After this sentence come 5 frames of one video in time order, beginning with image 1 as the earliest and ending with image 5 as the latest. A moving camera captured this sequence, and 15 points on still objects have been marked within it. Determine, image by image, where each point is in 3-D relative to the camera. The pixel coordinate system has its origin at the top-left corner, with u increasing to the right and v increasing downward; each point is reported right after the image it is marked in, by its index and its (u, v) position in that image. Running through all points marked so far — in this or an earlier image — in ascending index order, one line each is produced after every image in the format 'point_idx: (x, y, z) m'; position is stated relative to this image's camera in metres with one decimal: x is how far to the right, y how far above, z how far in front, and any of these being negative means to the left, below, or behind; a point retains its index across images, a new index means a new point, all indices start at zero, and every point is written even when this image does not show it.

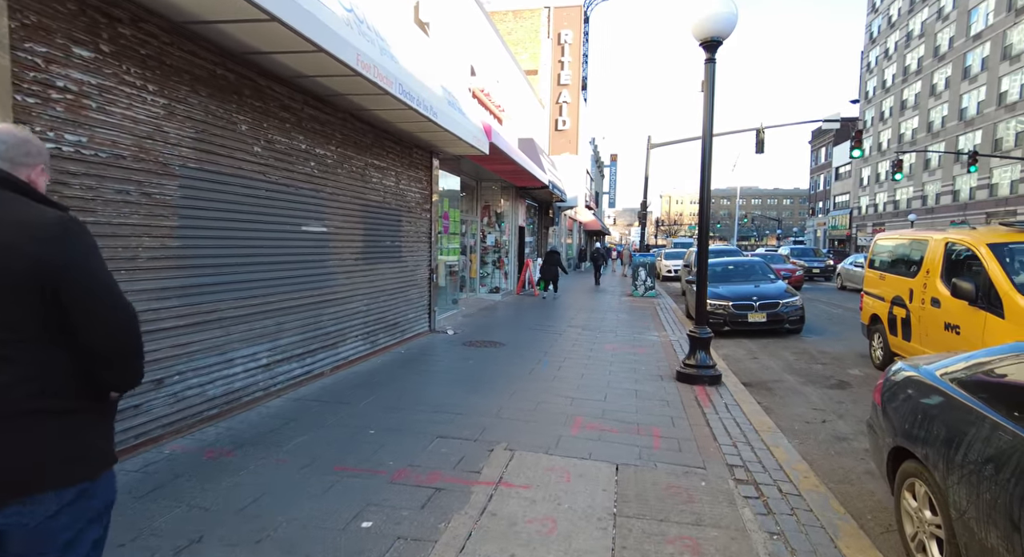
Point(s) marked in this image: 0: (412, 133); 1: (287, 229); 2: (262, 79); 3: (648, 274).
0: (-1.5, +2.1, +7.9) m
1: (-2.4, +0.5, +5.7) m
2: (-2.3, +1.9, +5.1) m
3: (+4.7, +0.1, +18.6) m
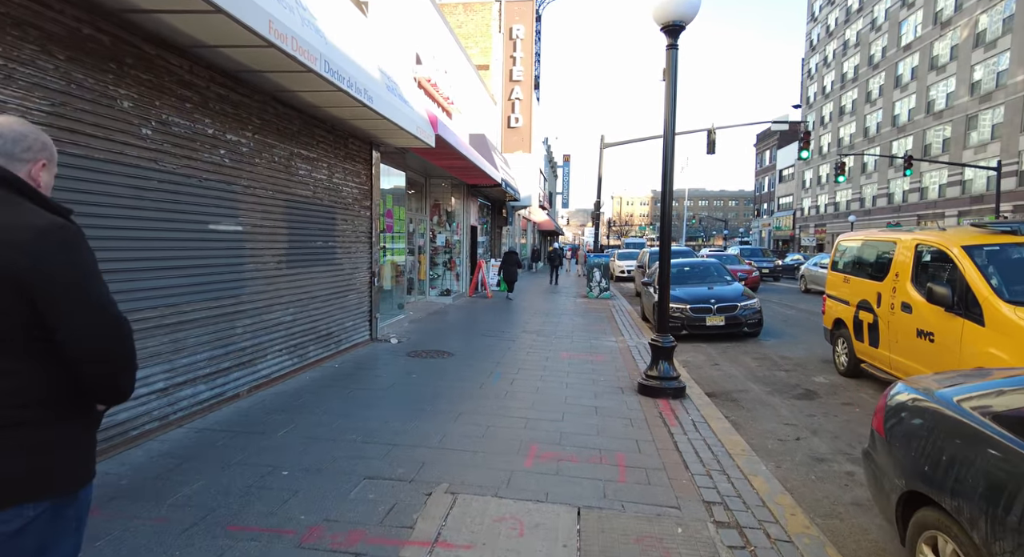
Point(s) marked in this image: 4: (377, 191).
0: (-2.2, +2.1, +7.1) m
1: (-2.9, +0.4, +4.8) m
2: (-2.8, +1.8, +4.2) m
3: (+3.1, +0.1, +18.3) m
4: (-2.2, +1.4, +8.8) m
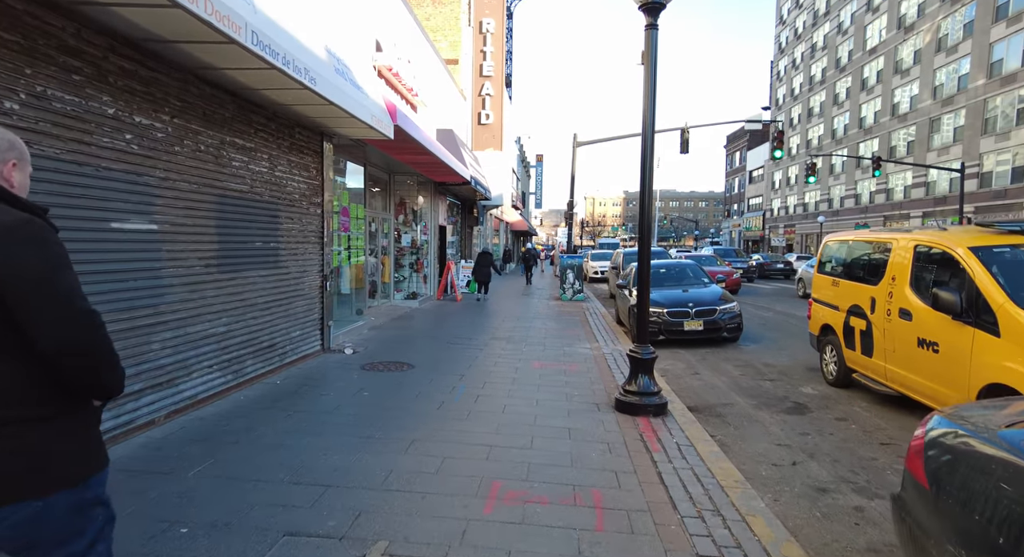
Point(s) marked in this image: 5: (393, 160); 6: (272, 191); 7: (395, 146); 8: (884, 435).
0: (-2.6, +2.0, +6.3) m
1: (-3.2, +0.4, +4.0) m
2: (-3.1, +1.7, +3.4) m
3: (+2.1, 0.0, +17.7) m
4: (-2.7, +1.4, +8.0) m
5: (-2.7, +2.7, +12.3) m
6: (-2.9, +1.1, +6.6) m
7: (-2.2, +2.5, +10.2) m
8: (+3.3, -1.4, +4.9) m
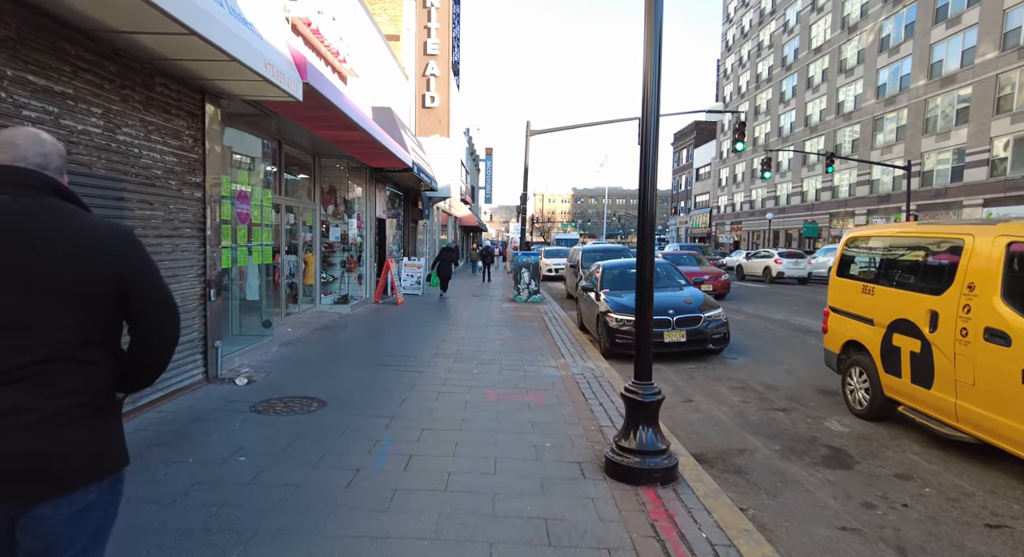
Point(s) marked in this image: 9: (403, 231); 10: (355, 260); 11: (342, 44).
0: (-3.0, +1.9, +4.4) m
1: (-3.4, +0.3, +2.0) m
2: (-3.2, +1.6, +1.4) m
3: (+0.6, +0.1, +16.2) m
4: (-3.3, +1.3, +6.0) m
5: (-3.7, +2.6, +10.2) m
6: (-3.4, +1.0, +4.6) m
7: (-3.0, +2.5, +8.3) m
8: (+3.0, -1.5, +3.5) m
9: (-3.7, +1.6, +18.5) m
10: (-4.0, +0.5, +13.7) m
11: (-3.2, +4.5, +10.2) m
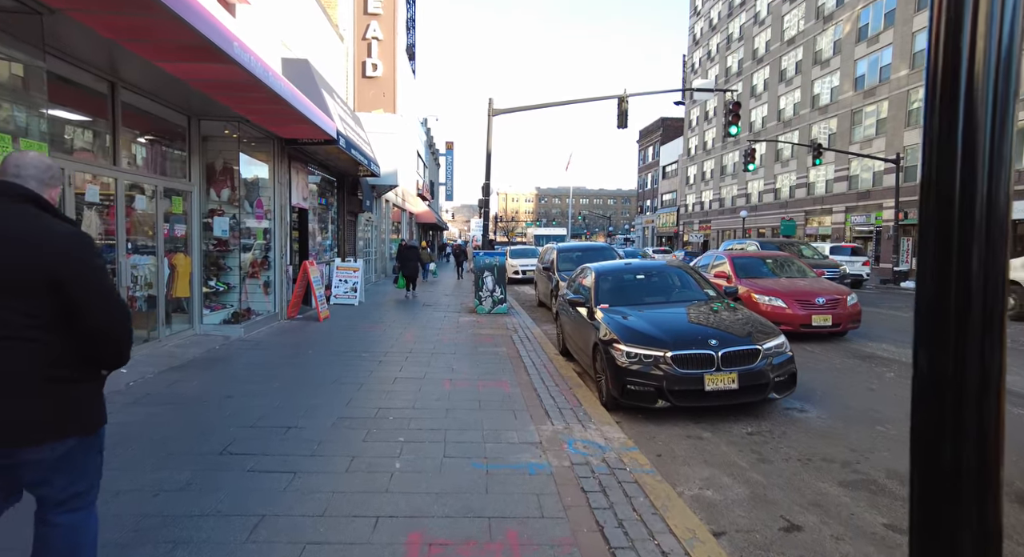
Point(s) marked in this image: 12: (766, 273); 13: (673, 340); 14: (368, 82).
0: (-3.2, +1.8, +1.1) m
1: (-3.4, +0.1, -1.3) m
2: (-3.2, +1.5, -1.9) m
3: (-0.4, -0.1, +13.1) m
4: (-3.6, +1.1, +2.7) m
5: (-4.3, +2.5, +6.9) m
6: (-3.6, +0.8, +1.2) m
7: (-3.5, +2.3, +5.0) m
8: (+2.9, -1.6, +0.6) m
9: (-4.9, +1.5, +15.1) m
10: (-4.8, +0.3, +10.3) m
11: (-3.8, +4.3, +6.9) m
12: (+3.9, +0.1, +8.4) m
13: (+1.6, -0.6, +5.5) m
14: (-4.7, +6.4, +17.8) m
